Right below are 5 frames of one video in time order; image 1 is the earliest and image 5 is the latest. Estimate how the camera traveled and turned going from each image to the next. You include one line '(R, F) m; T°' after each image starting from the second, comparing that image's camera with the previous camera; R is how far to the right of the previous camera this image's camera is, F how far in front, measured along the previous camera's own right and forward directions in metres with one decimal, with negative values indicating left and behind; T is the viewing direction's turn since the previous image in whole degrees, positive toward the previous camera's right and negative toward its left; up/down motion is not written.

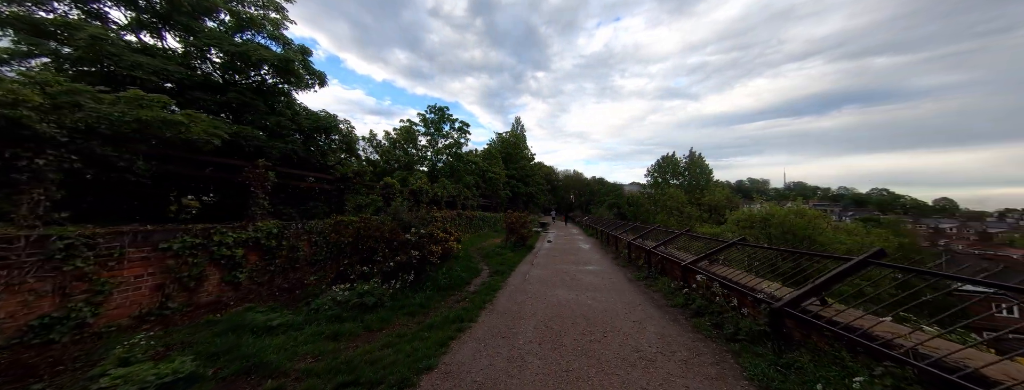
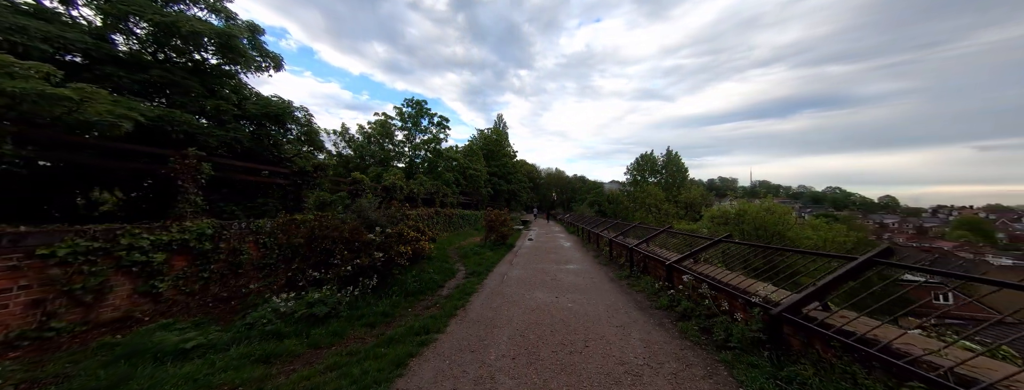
(+0.1, +0.4) m; +4°
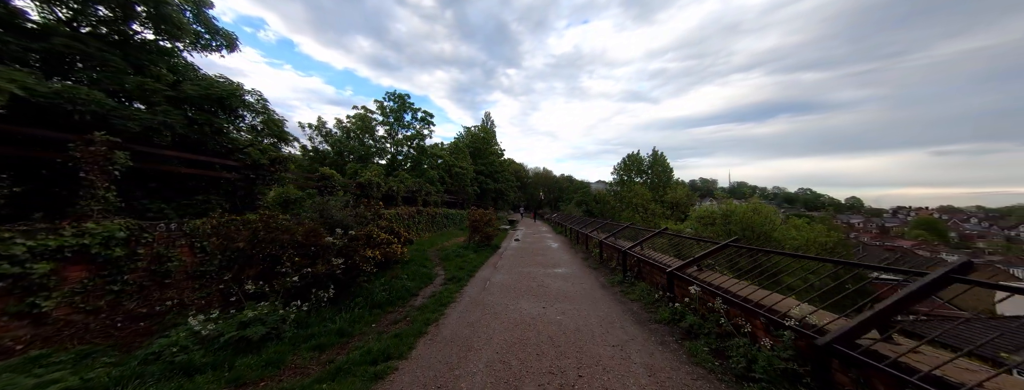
(+0.1, +0.6) m; +3°
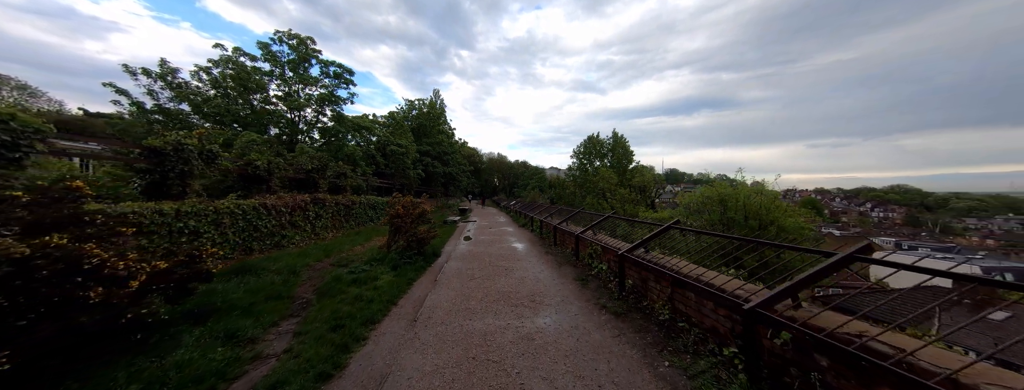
(+0.3, +3.9) m; +9°
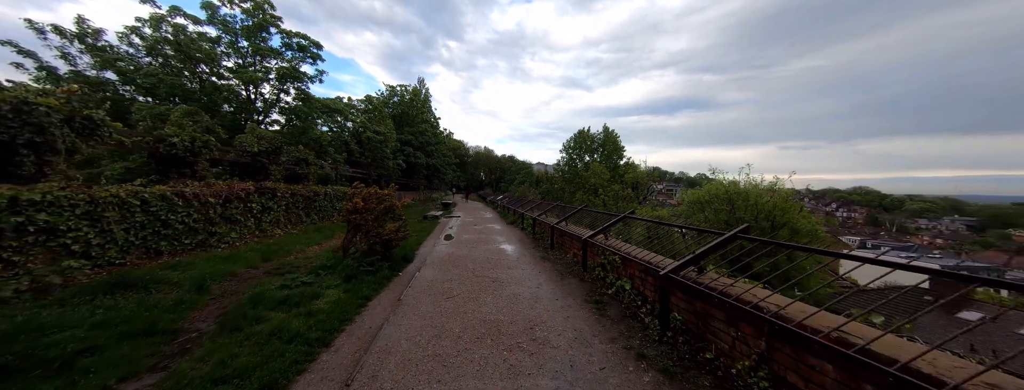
(-0.1, +1.4) m; +3°
